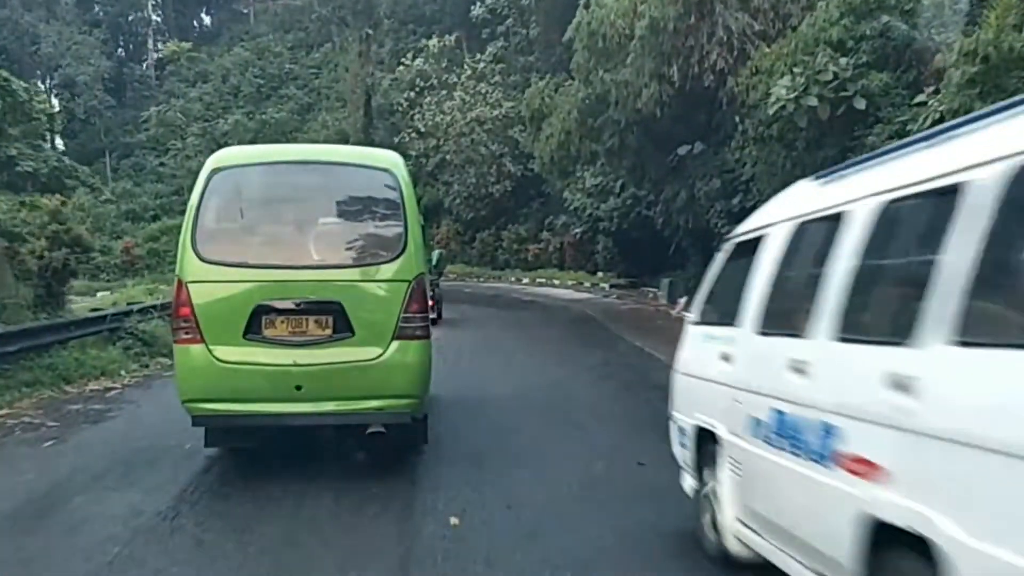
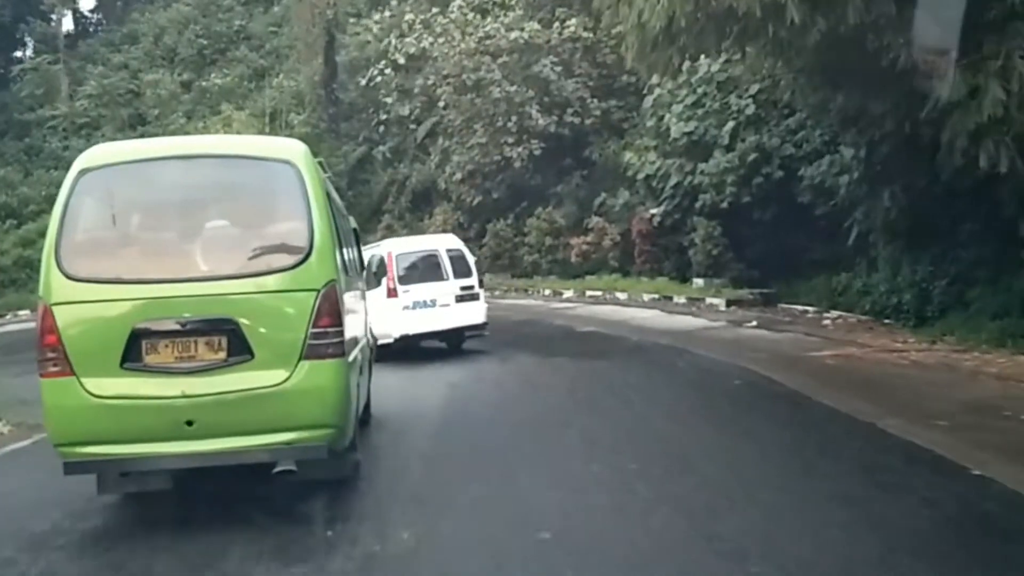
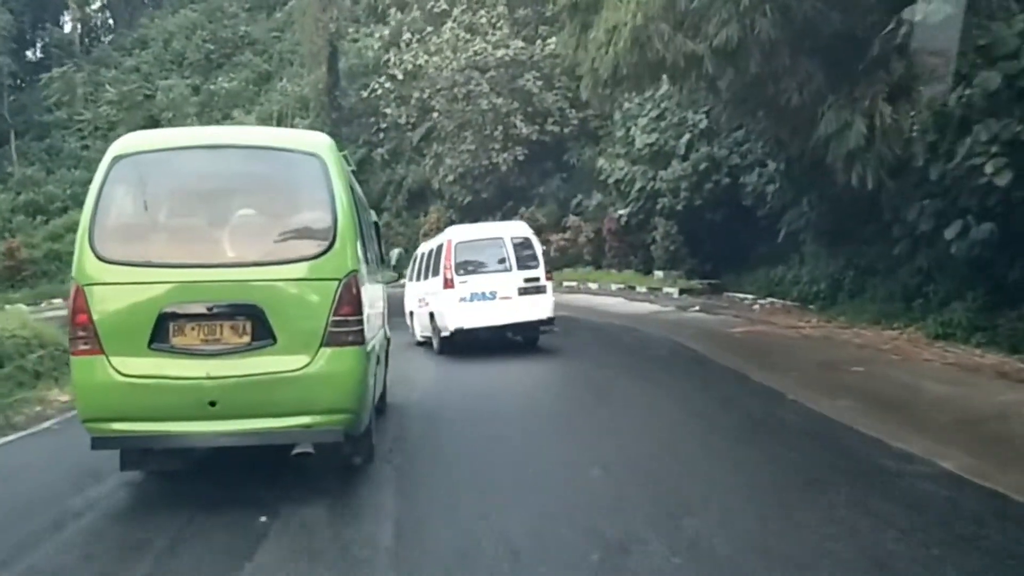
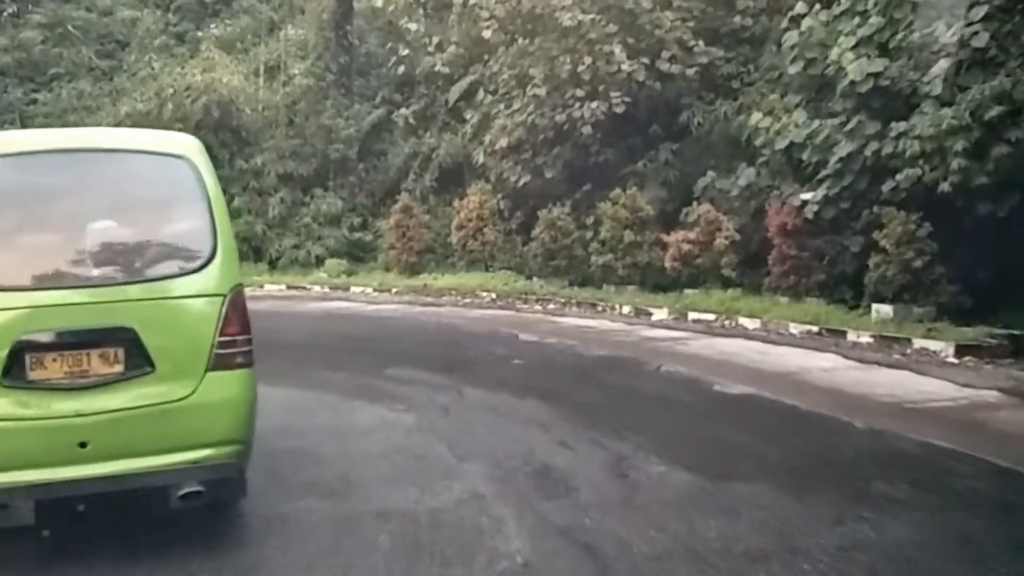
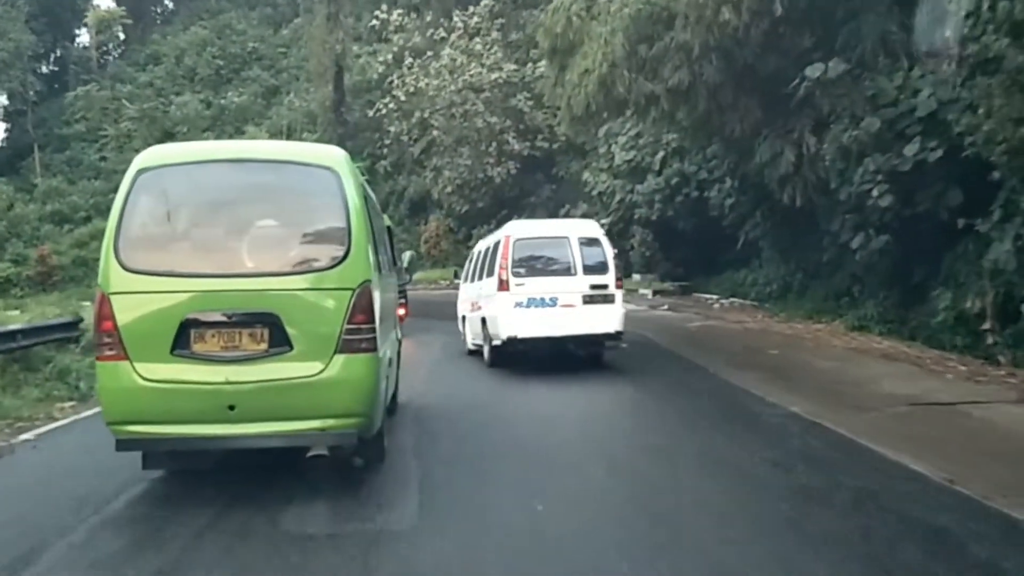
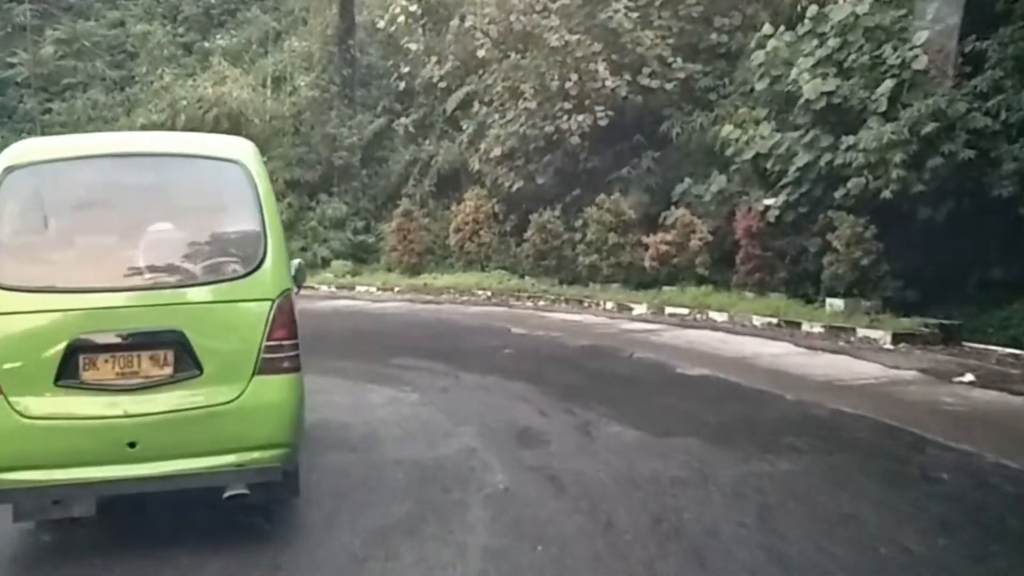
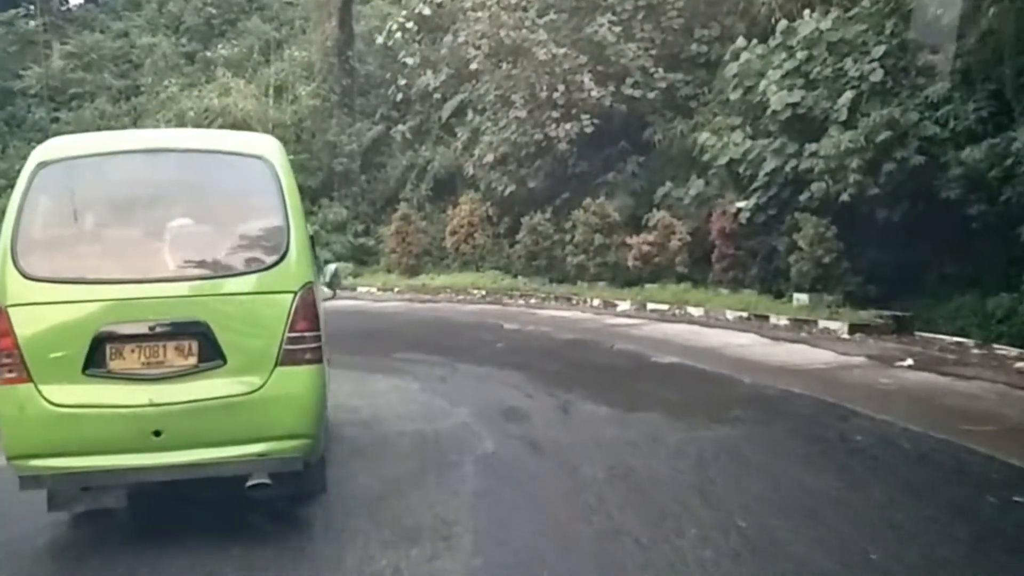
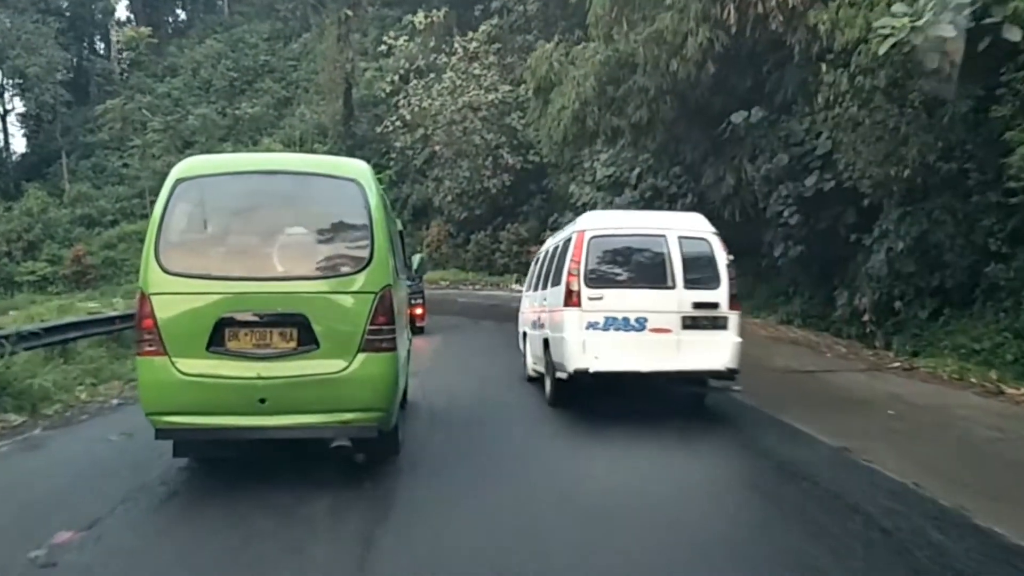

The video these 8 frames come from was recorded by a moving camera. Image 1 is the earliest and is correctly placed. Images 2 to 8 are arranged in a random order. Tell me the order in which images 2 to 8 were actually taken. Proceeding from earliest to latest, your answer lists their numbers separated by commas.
8, 5, 3, 2, 7, 6, 4
